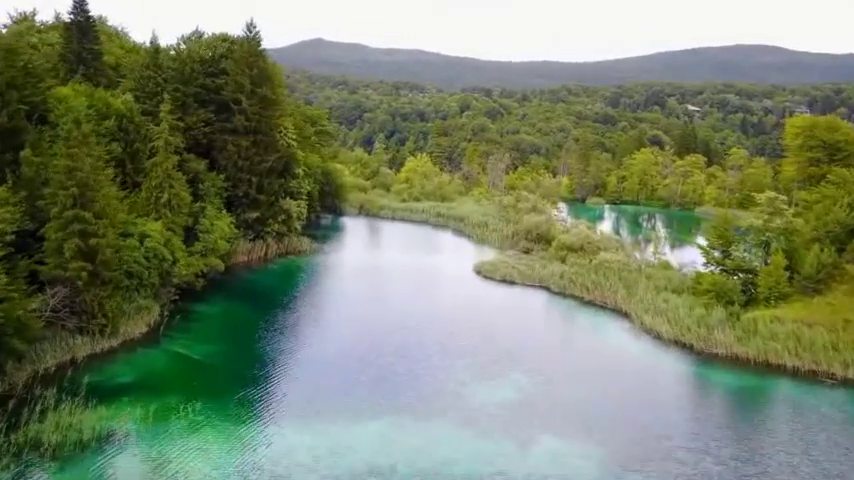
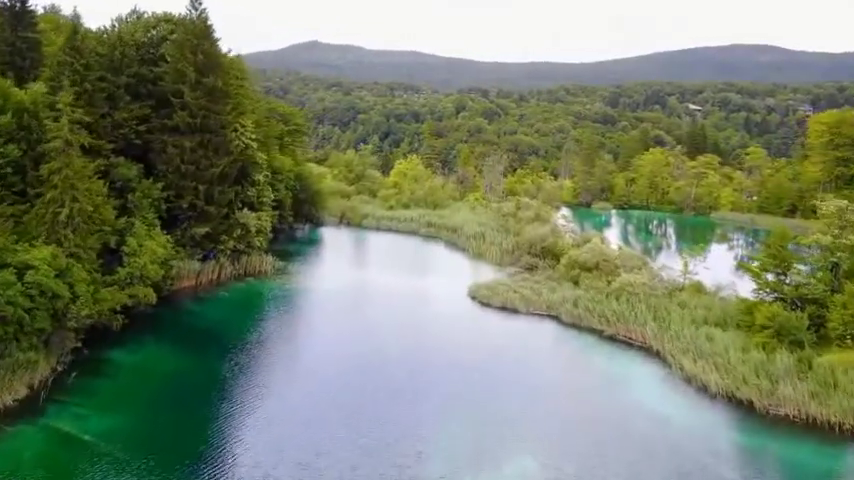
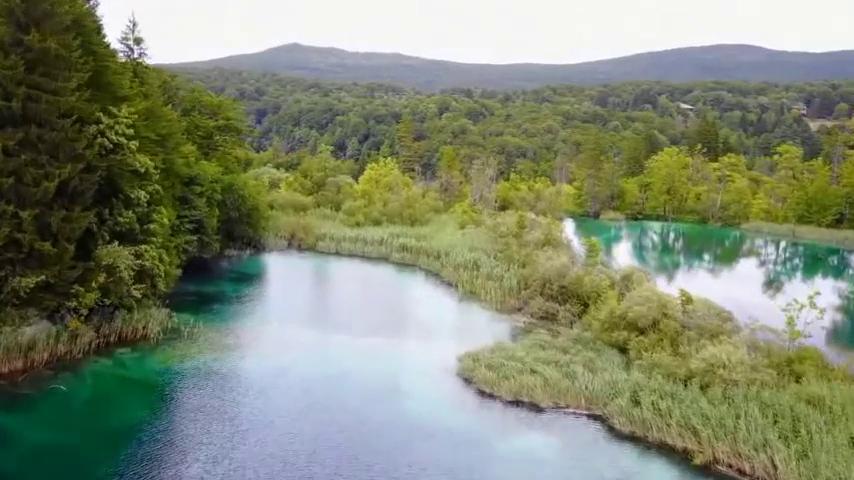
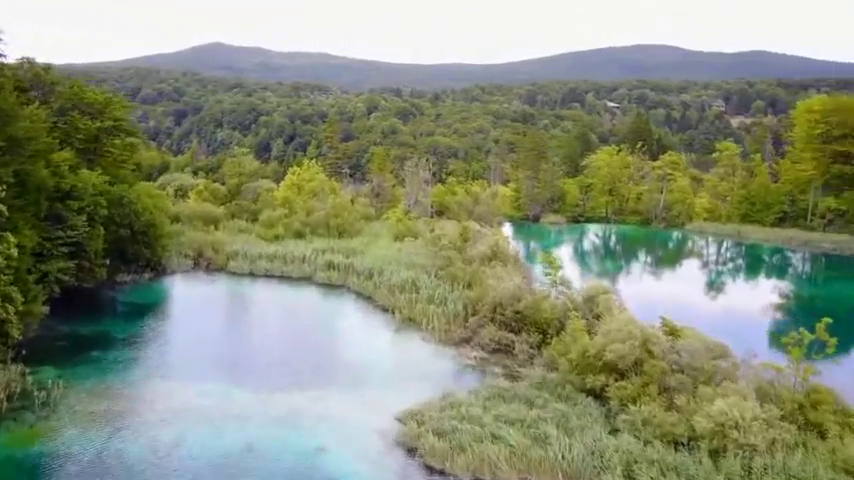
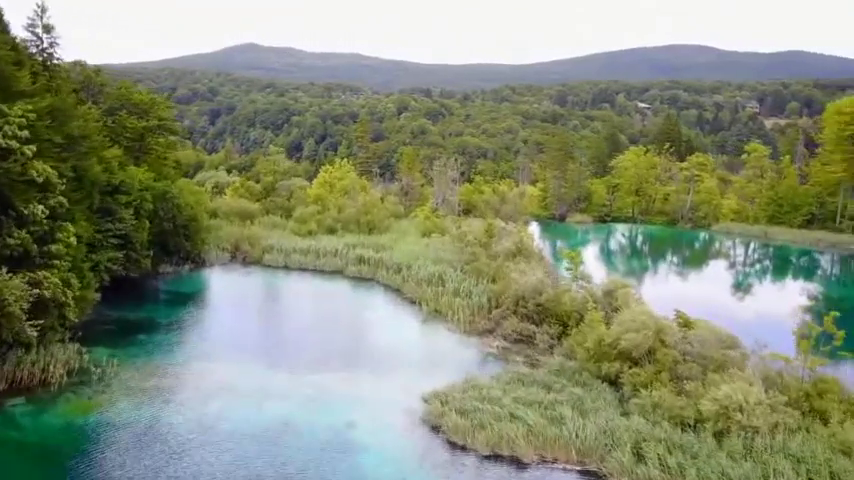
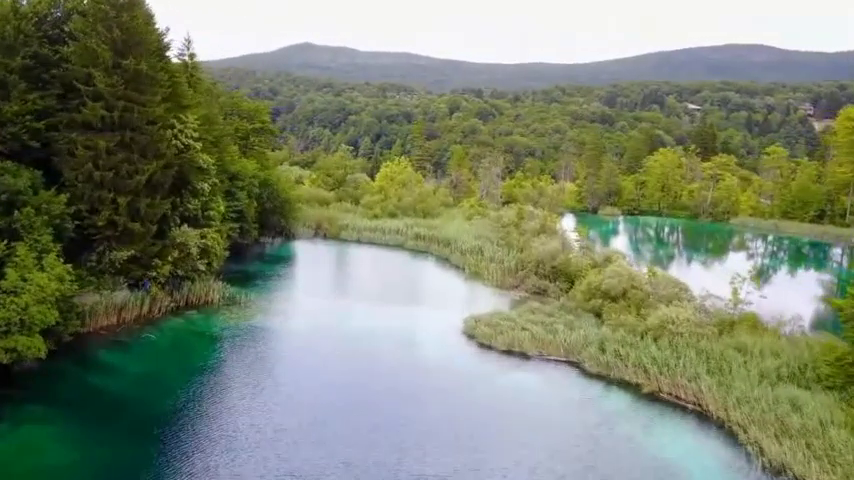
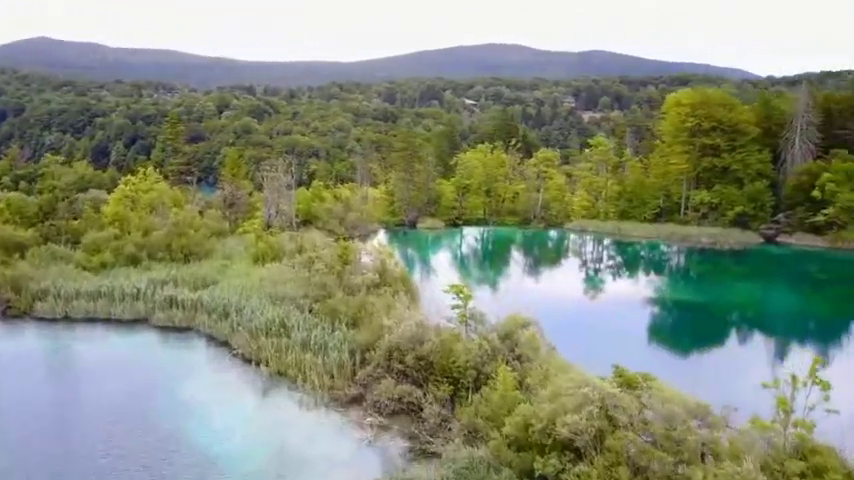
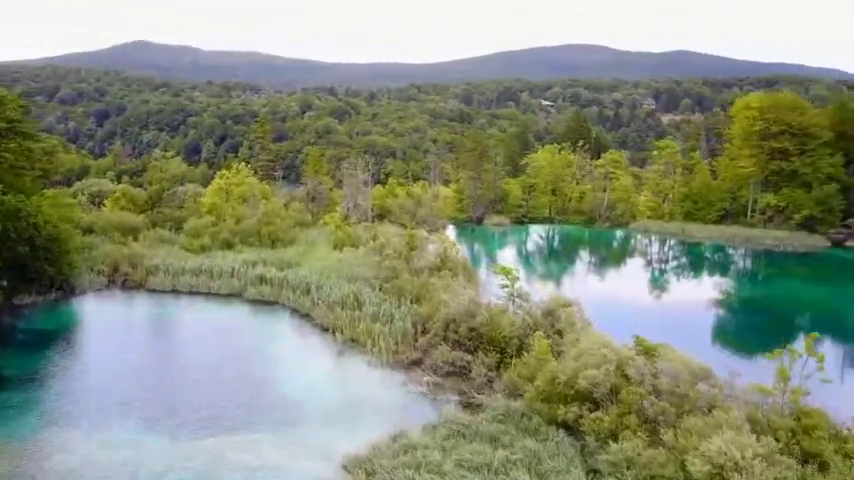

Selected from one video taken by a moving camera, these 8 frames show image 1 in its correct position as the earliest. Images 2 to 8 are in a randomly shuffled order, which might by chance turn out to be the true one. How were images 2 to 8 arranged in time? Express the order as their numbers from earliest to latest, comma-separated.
2, 6, 3, 5, 4, 8, 7
